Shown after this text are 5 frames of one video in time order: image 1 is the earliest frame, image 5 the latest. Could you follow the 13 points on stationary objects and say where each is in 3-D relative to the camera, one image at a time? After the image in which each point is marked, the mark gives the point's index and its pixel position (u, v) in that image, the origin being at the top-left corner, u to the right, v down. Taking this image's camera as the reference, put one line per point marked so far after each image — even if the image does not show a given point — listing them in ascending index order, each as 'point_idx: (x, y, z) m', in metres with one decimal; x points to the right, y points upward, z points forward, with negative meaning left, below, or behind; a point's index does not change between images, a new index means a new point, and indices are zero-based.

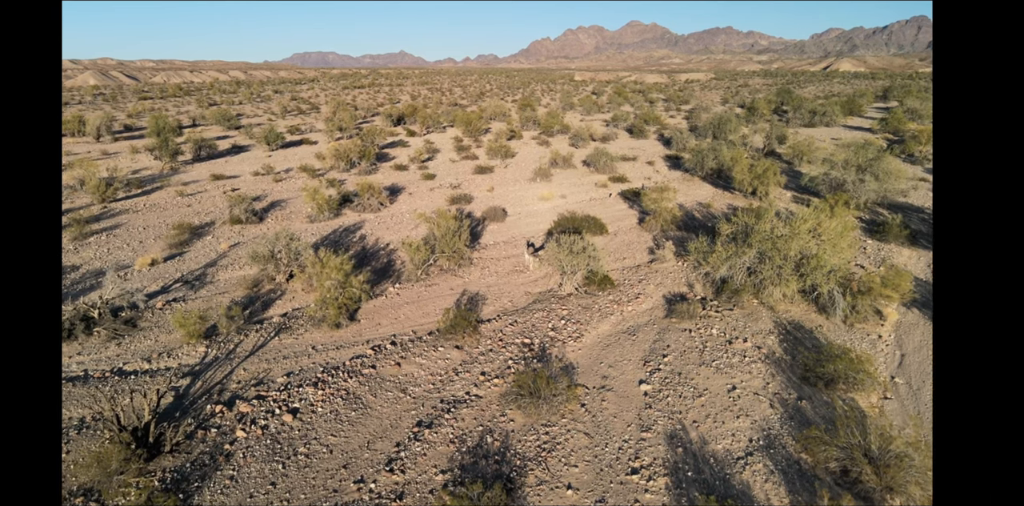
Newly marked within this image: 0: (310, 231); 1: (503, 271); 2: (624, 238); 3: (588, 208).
0: (-5.0, +0.5, +16.0) m
1: (-0.2, -0.4, +12.4) m
2: (+2.5, +0.3, +14.7) m
3: (+2.1, +1.2, +17.9) m
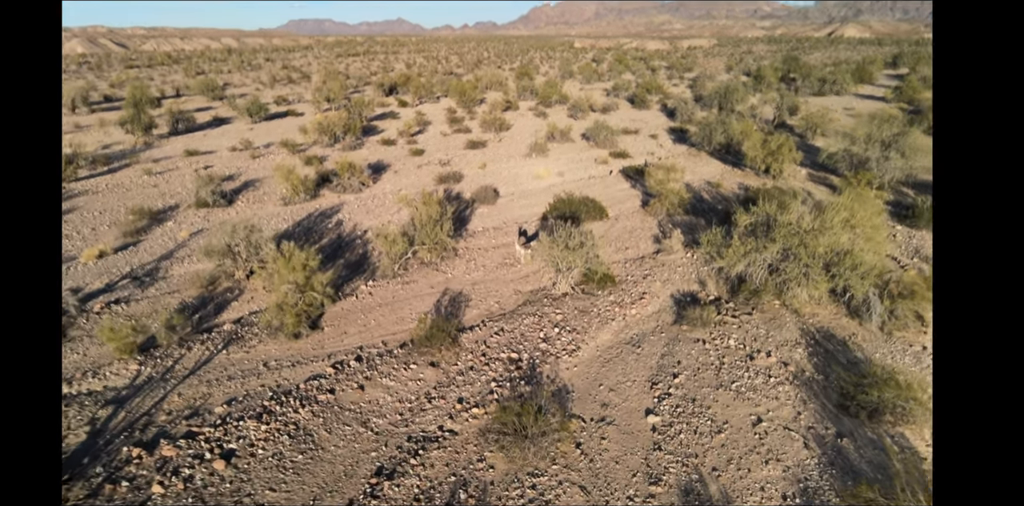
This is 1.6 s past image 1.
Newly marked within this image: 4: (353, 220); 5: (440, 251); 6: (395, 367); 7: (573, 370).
0: (-5.2, +0.8, +14.6) m
1: (-0.4, -0.2, +11.1) m
2: (+2.3, +0.6, +13.4) m
3: (+1.9, +1.6, +16.5) m
4: (-3.5, +0.7, +14.2) m
5: (-1.3, 0.0, +11.3) m
6: (-1.4, -1.4, +7.7) m
7: (+0.7, -1.4, +7.6) m
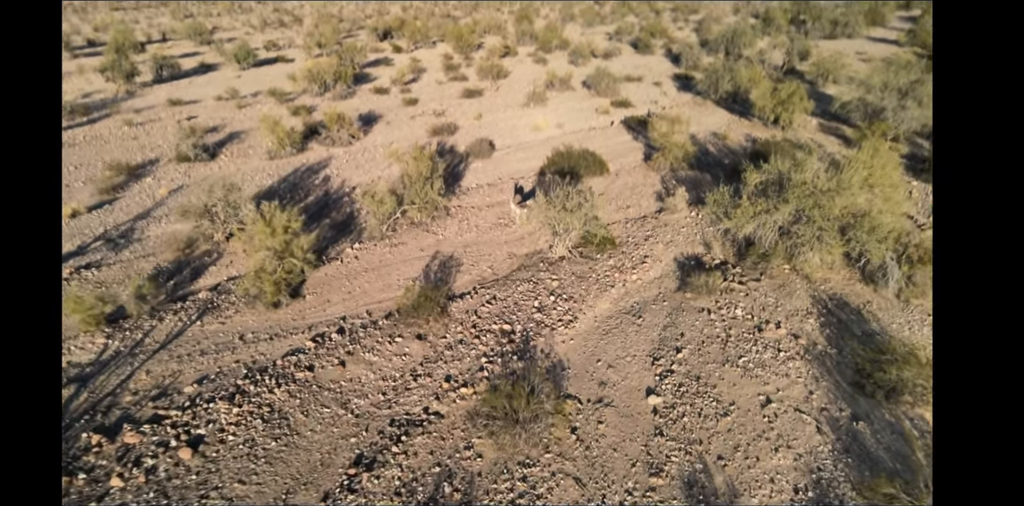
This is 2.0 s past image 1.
0: (-5.3, +1.8, +13.9) m
1: (-0.5, +0.4, +10.5) m
2: (+2.3, +1.4, +12.7) m
3: (+1.8, +2.7, +15.7) m
4: (-3.6, +1.6, +13.5) m
5: (-1.3, +0.7, +10.7) m
6: (-1.5, -1.0, +7.2) m
7: (+0.6, -1.0, +7.1) m
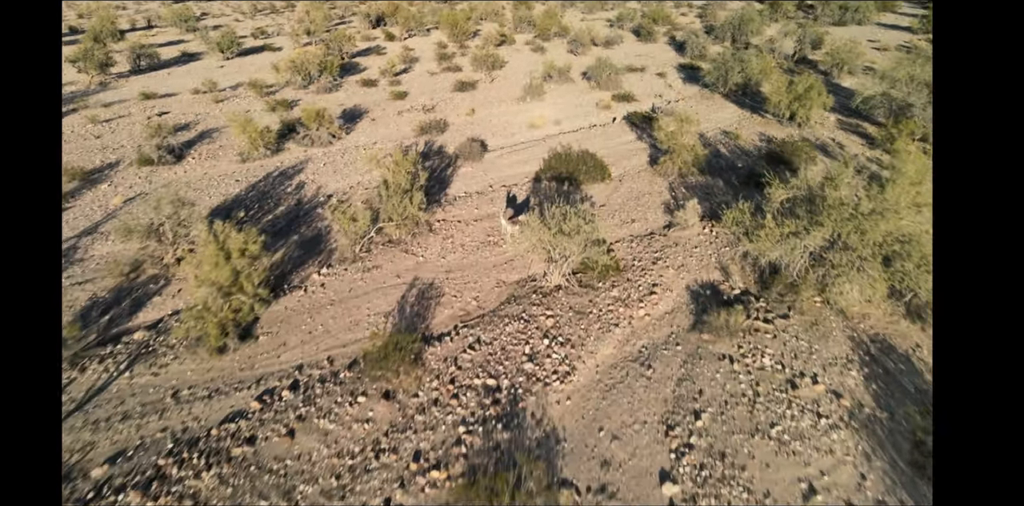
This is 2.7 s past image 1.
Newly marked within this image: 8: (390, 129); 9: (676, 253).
0: (-5.4, +1.5, +12.7) m
1: (-0.6, +0.1, +9.3) m
2: (+2.1, +1.2, +11.5) m
3: (+1.7, +2.5, +14.5) m
4: (-3.7, +1.4, +12.3) m
5: (-1.5, +0.4, +9.5) m
6: (-1.6, -1.4, +6.0) m
7: (+0.5, -1.4, +5.9) m
8: (-3.0, +3.0, +15.8) m
9: (+2.2, 0.0, +8.8) m
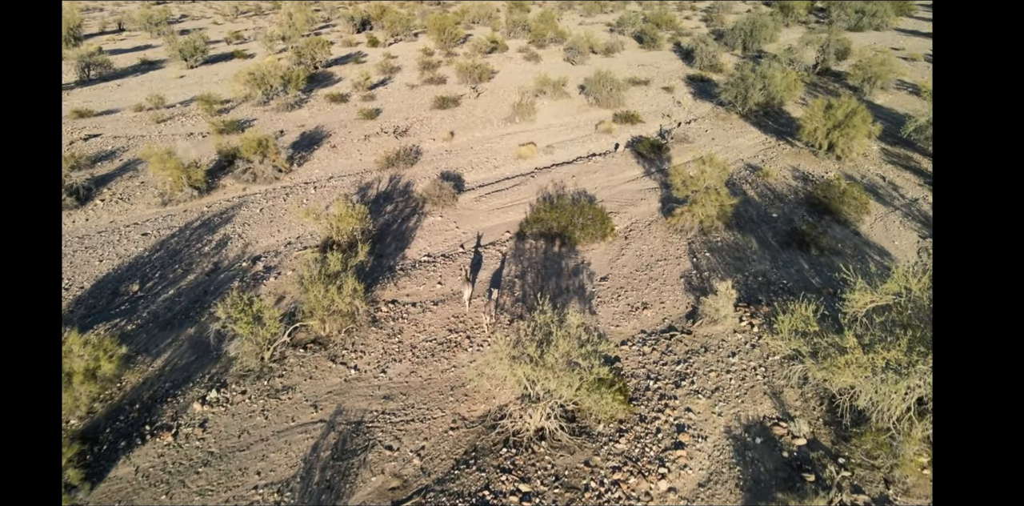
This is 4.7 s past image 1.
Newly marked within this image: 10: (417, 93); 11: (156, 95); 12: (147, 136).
0: (-5.8, +0.4, +10.2) m
1: (-0.9, -1.0, +6.8) m
2: (+1.8, +0.1, +9.0) m
3: (+1.3, +1.4, +12.0) m
4: (-4.0, +0.3, +9.8) m
5: (-1.8, -0.7, +7.0) m
6: (-1.9, -2.5, +3.5) m
7: (+0.2, -2.5, +3.4) m
8: (-3.3, +1.9, +13.3) m
9: (+1.9, -1.1, +6.3) m
10: (-2.9, +4.9, +19.7) m
11: (-10.6, +4.7, +19.3) m
12: (-8.4, +2.7, +15.0) m
